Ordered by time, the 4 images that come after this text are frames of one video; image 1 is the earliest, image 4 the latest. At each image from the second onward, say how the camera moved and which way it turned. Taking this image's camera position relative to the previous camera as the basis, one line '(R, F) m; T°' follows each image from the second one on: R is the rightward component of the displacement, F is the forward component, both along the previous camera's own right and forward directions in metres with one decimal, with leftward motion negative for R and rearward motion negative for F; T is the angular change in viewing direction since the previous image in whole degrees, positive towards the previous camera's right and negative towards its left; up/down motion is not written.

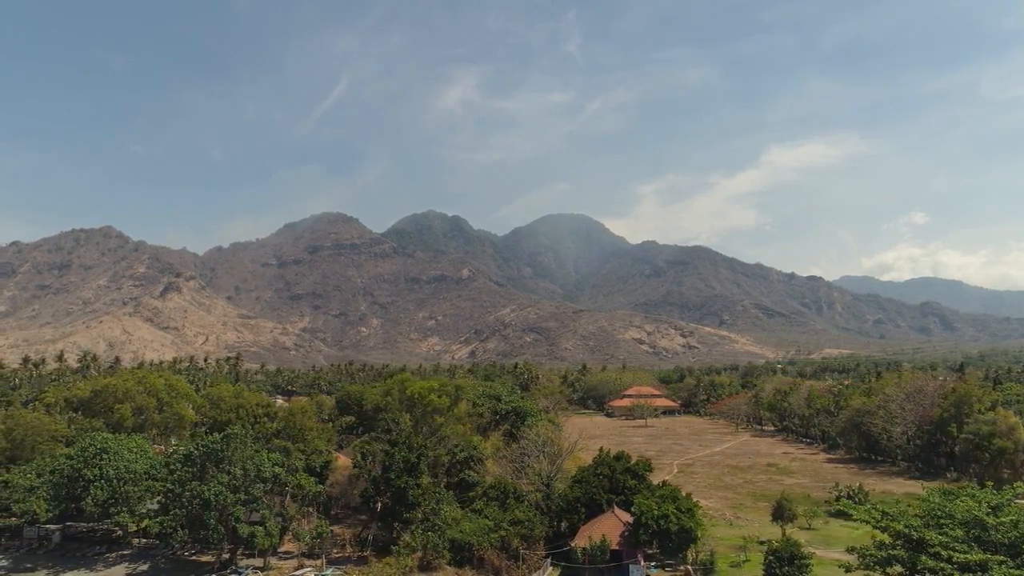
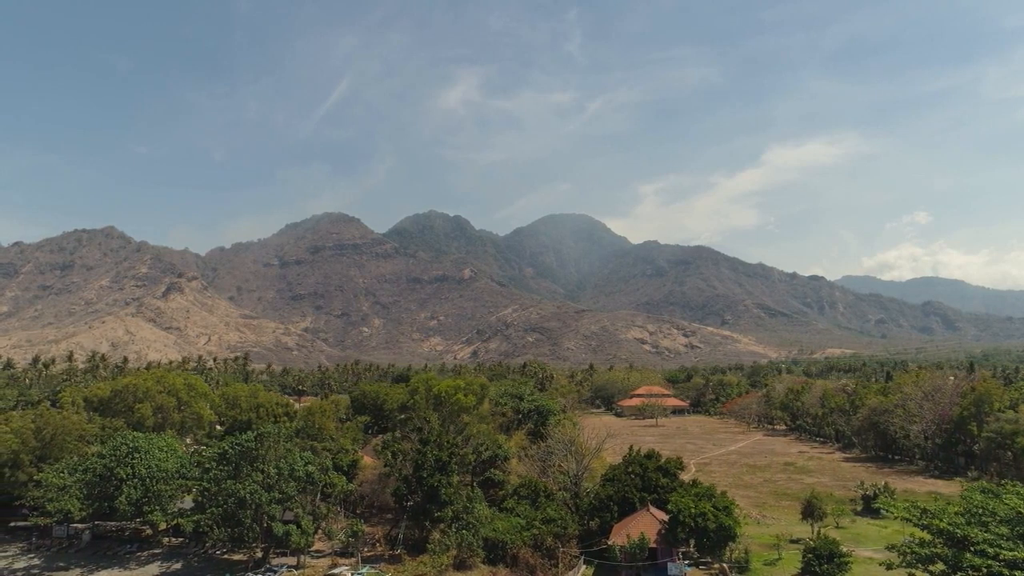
(-1.7, 0.0) m; 0°
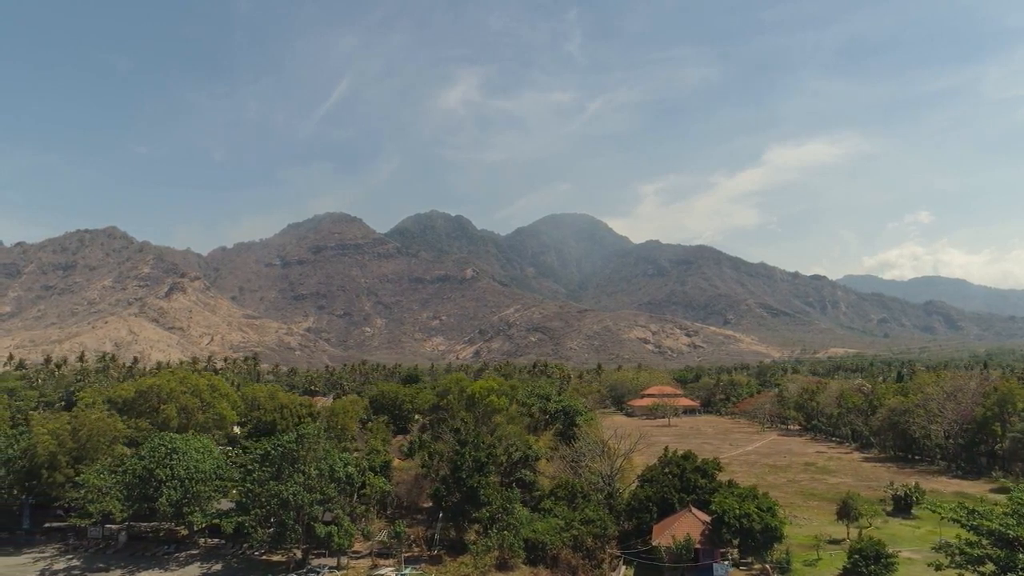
(-2.0, 0.0) m; 0°
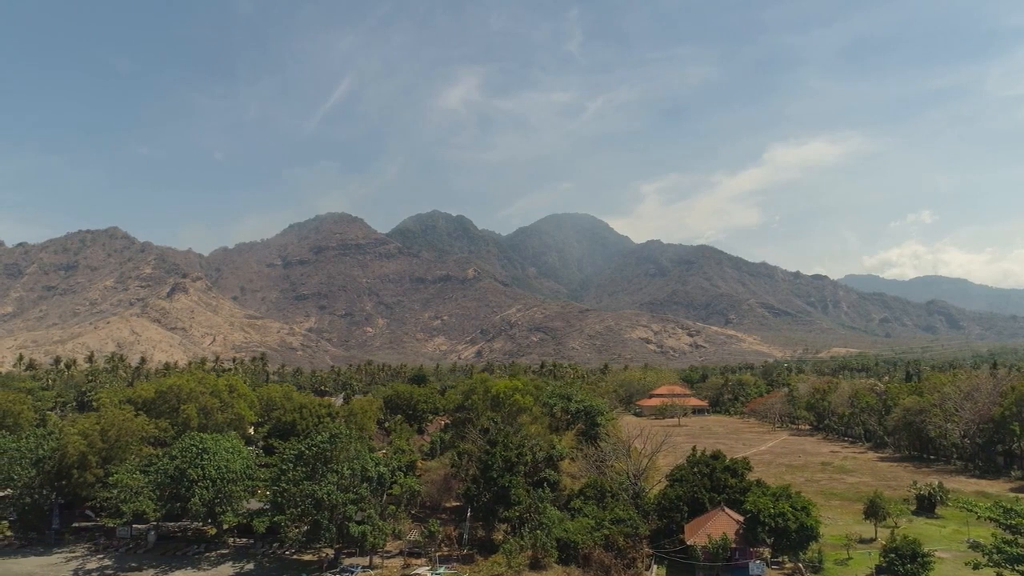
(-1.6, -0.1) m; 0°
